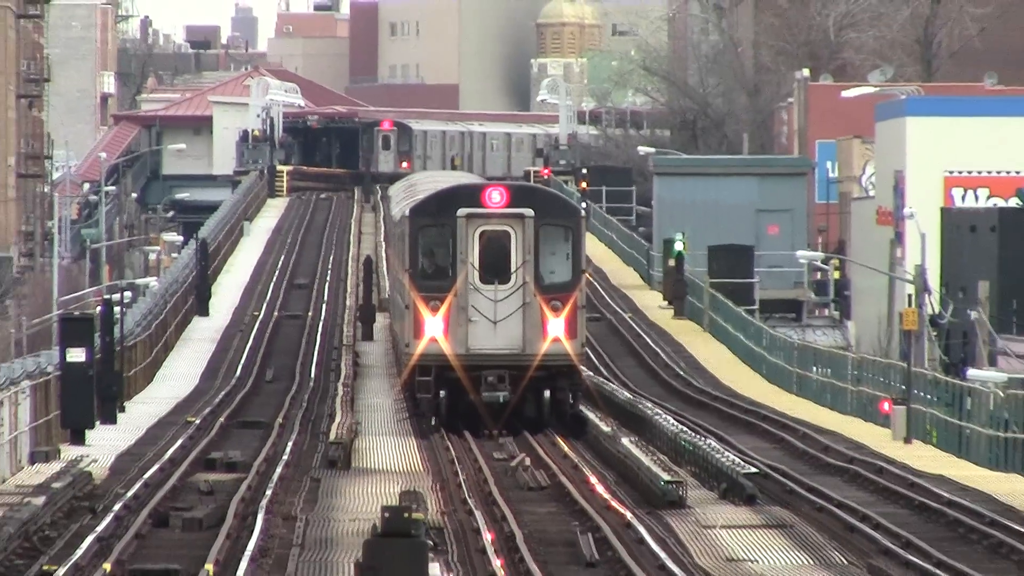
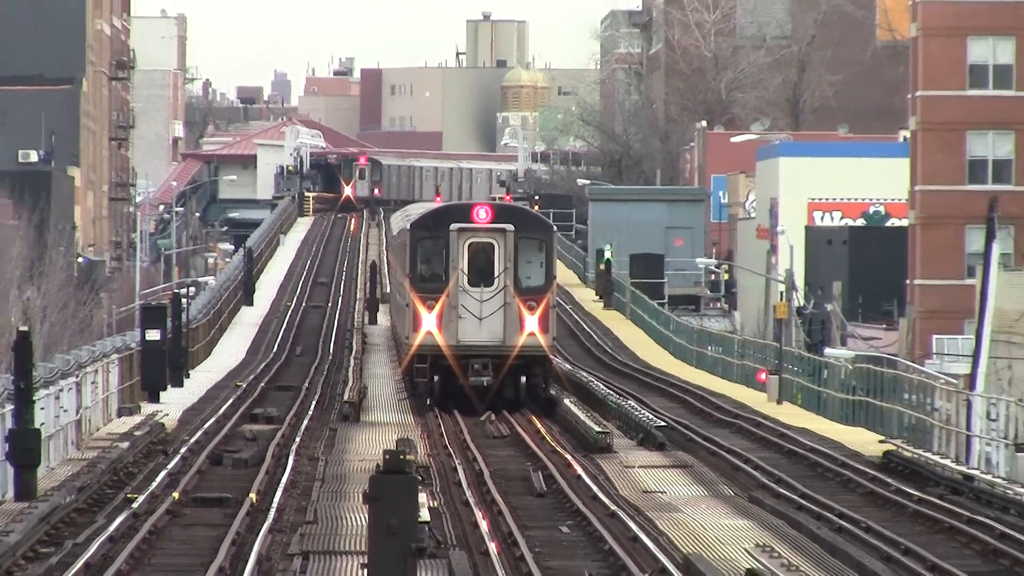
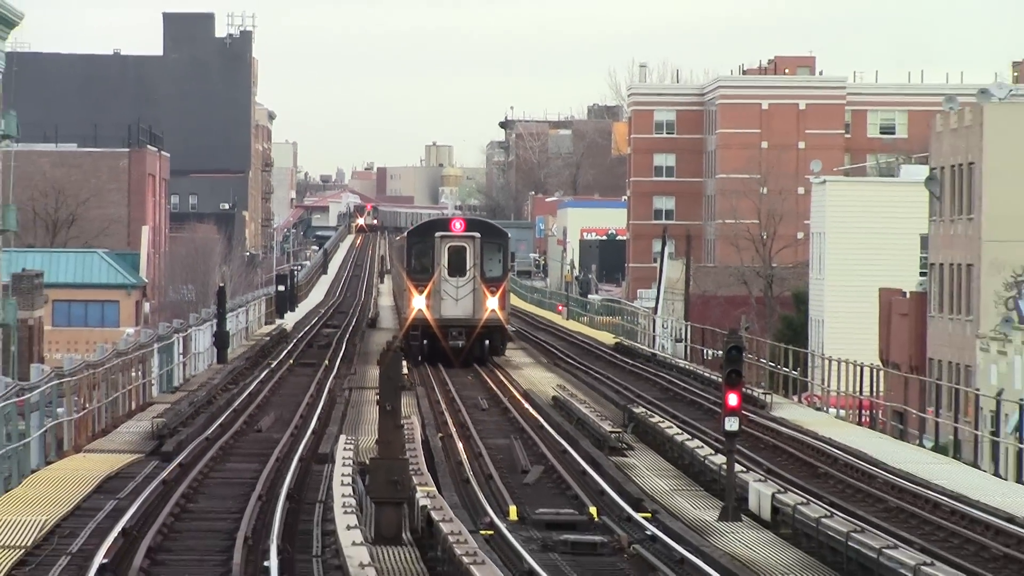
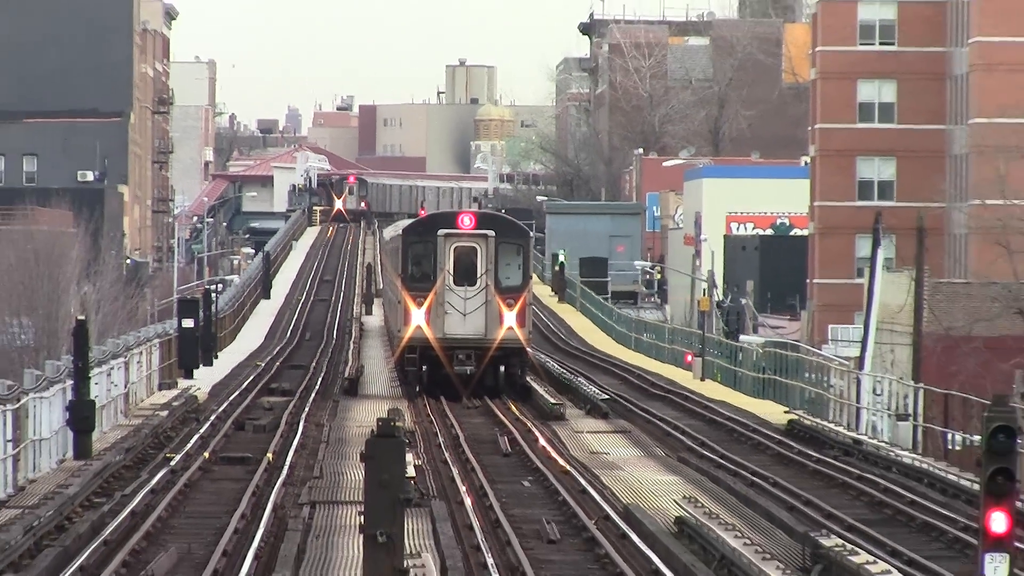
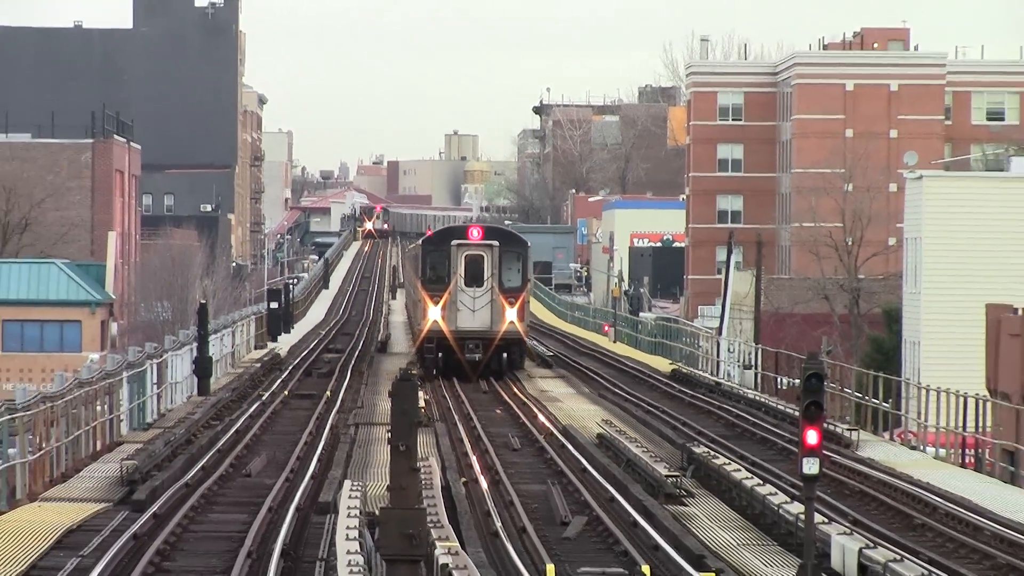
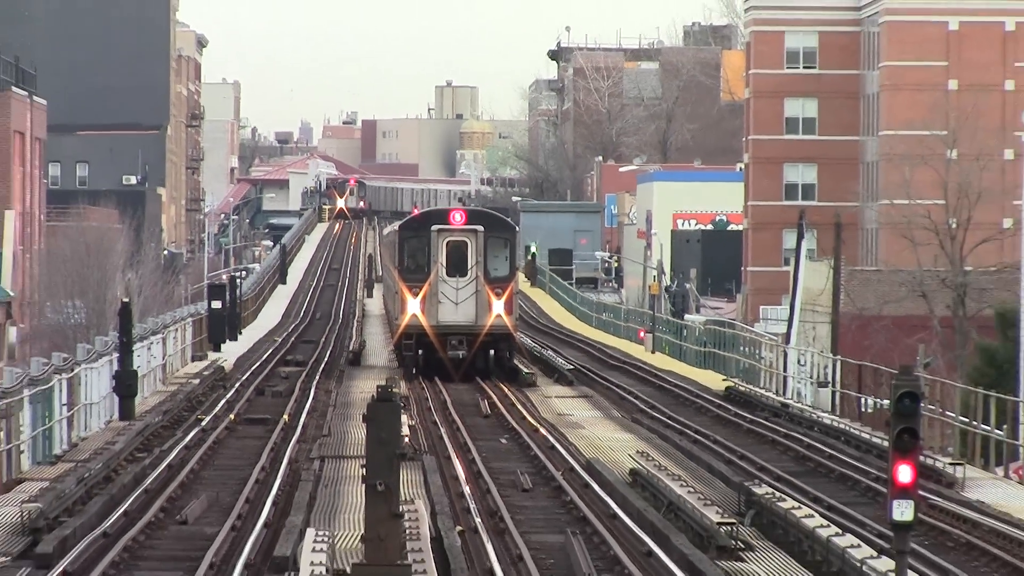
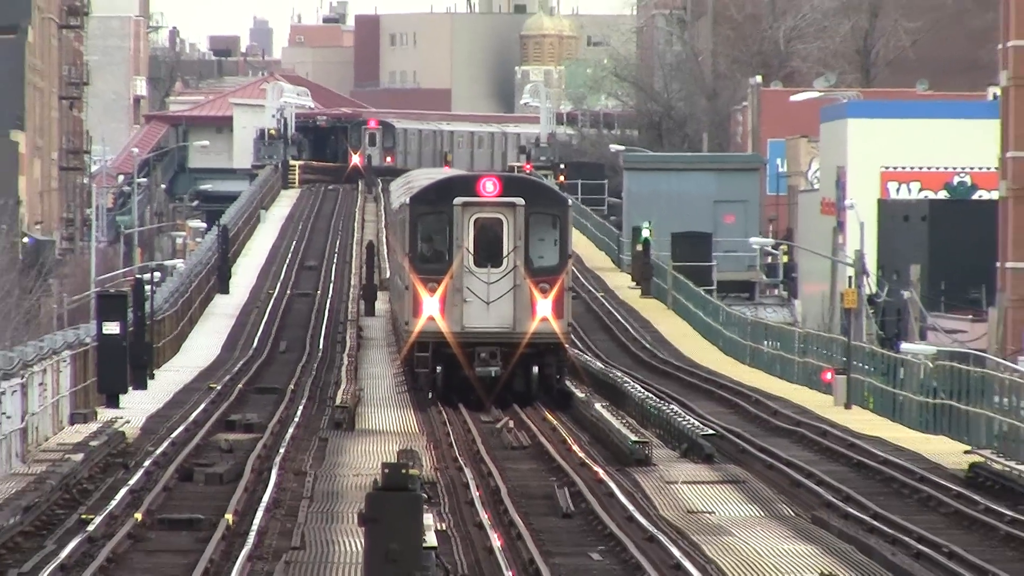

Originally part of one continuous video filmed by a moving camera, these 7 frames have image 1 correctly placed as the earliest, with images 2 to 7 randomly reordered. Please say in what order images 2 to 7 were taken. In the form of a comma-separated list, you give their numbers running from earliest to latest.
7, 2, 4, 6, 5, 3
